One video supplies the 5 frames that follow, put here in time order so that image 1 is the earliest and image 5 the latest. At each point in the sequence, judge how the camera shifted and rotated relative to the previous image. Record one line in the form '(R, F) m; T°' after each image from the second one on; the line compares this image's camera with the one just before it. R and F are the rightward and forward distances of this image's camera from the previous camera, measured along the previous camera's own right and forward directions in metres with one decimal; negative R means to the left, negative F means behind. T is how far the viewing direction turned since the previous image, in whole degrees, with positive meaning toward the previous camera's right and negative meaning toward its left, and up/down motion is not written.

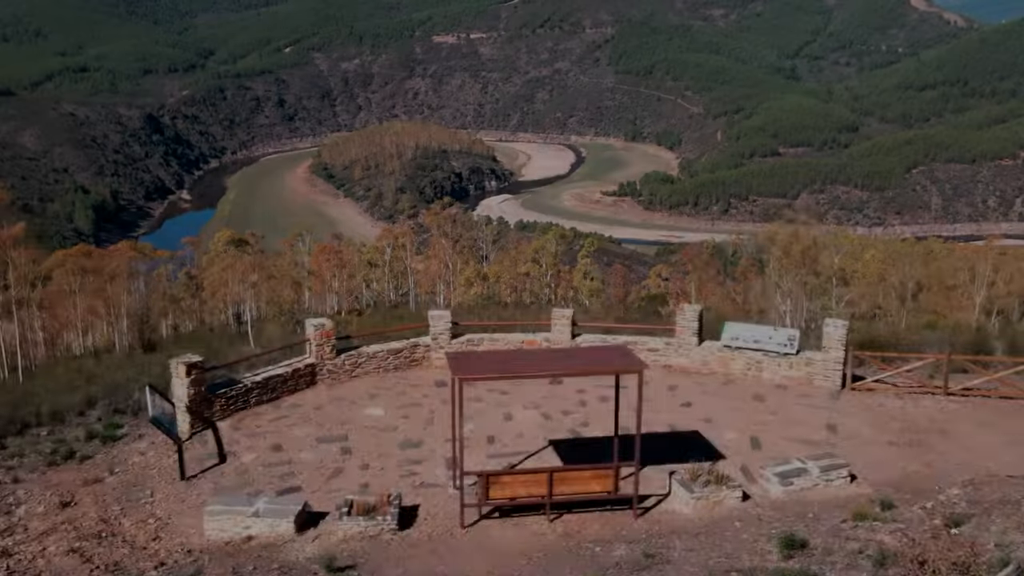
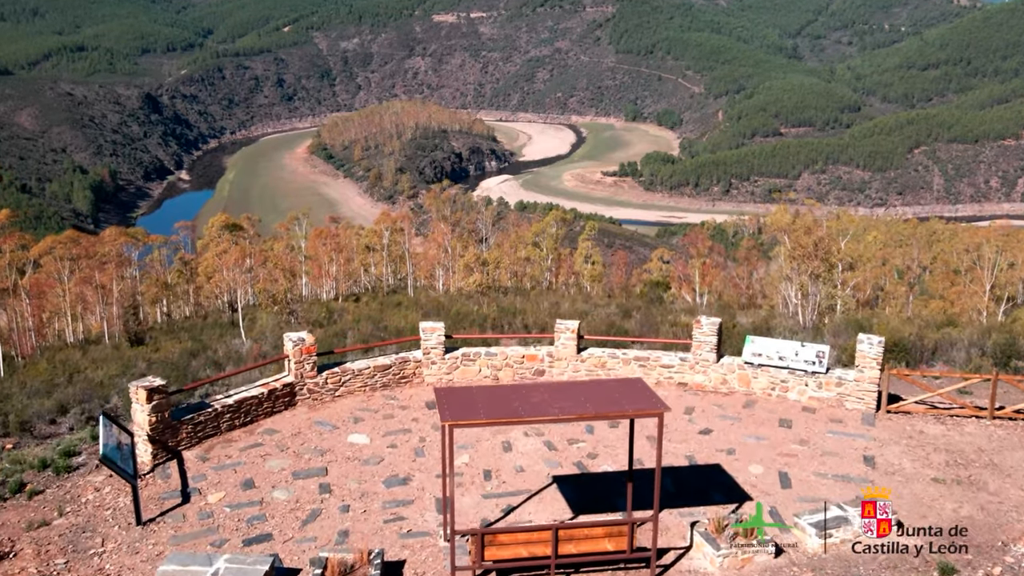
(0.0, +0.8) m; 0°
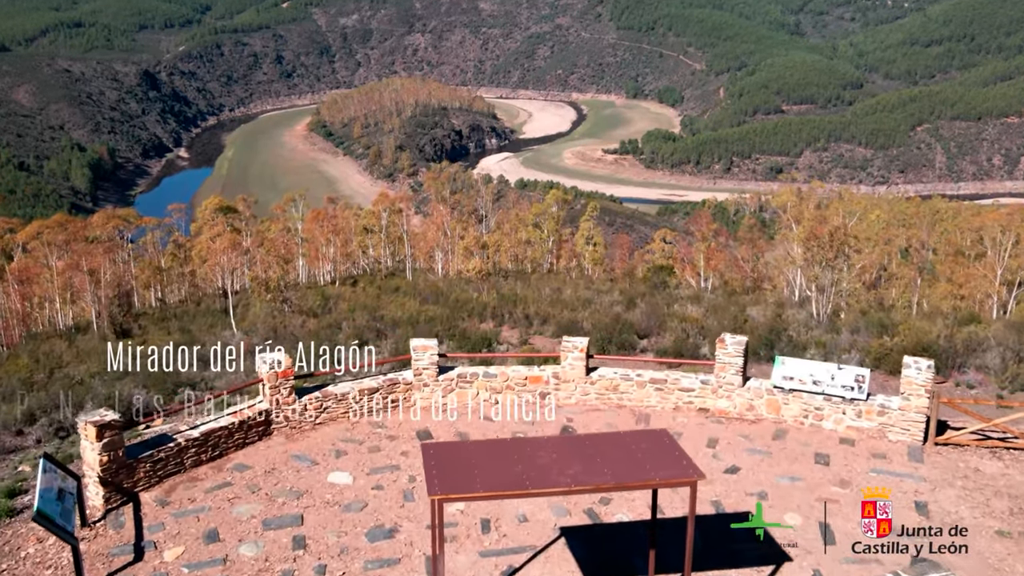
(0.0, +0.8) m; 0°
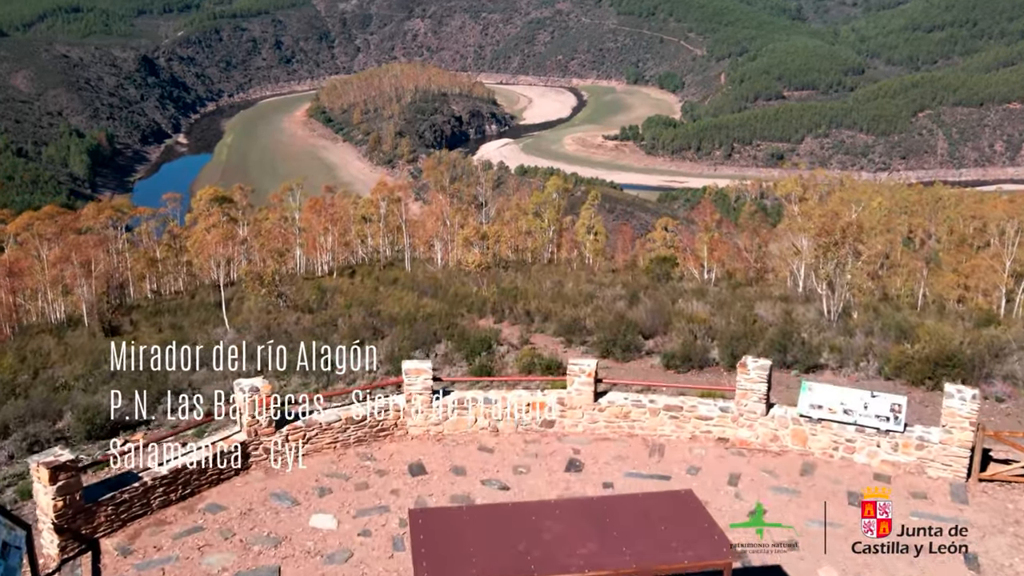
(0.0, +0.6) m; 0°
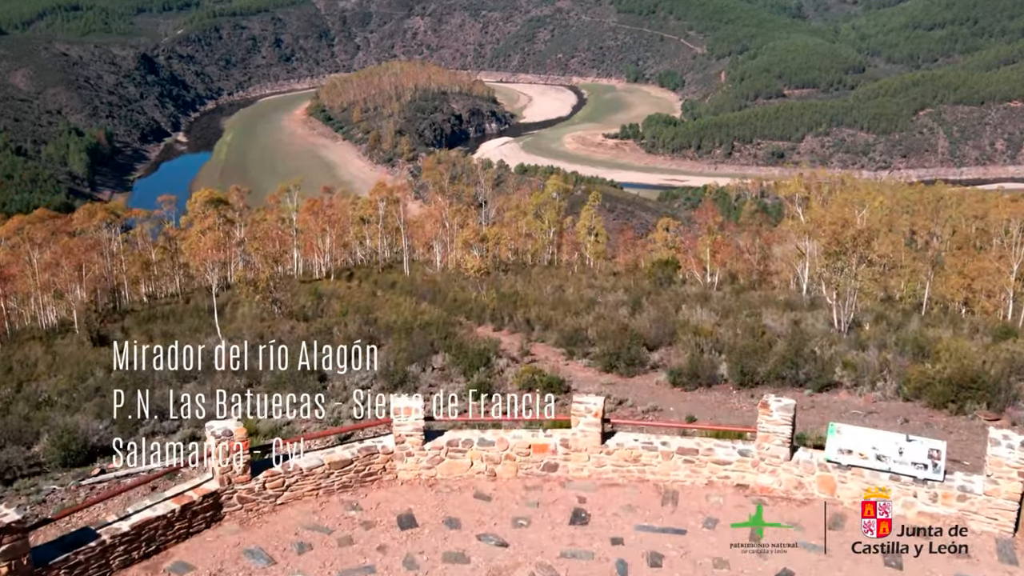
(0.0, +0.6) m; 0°
